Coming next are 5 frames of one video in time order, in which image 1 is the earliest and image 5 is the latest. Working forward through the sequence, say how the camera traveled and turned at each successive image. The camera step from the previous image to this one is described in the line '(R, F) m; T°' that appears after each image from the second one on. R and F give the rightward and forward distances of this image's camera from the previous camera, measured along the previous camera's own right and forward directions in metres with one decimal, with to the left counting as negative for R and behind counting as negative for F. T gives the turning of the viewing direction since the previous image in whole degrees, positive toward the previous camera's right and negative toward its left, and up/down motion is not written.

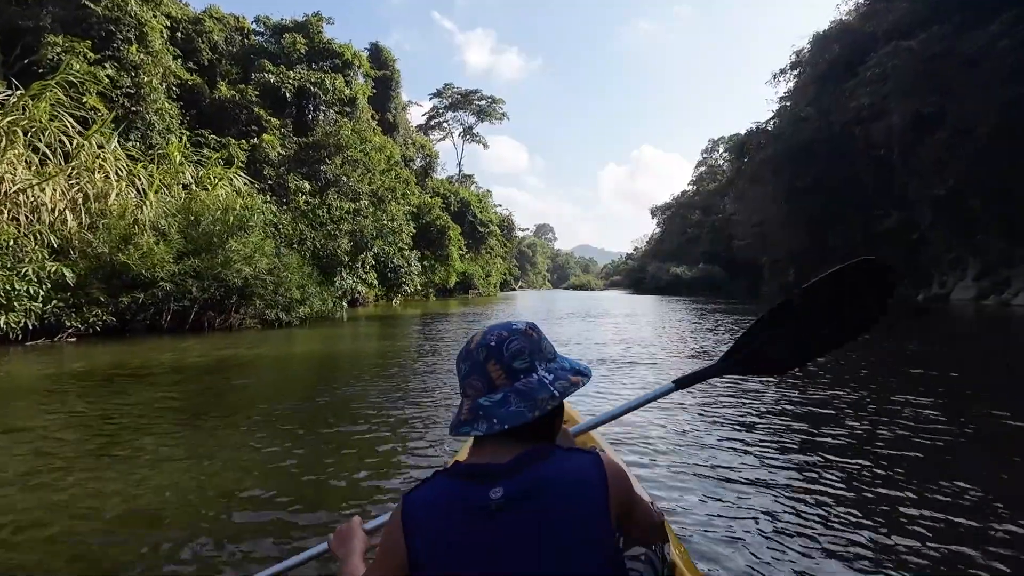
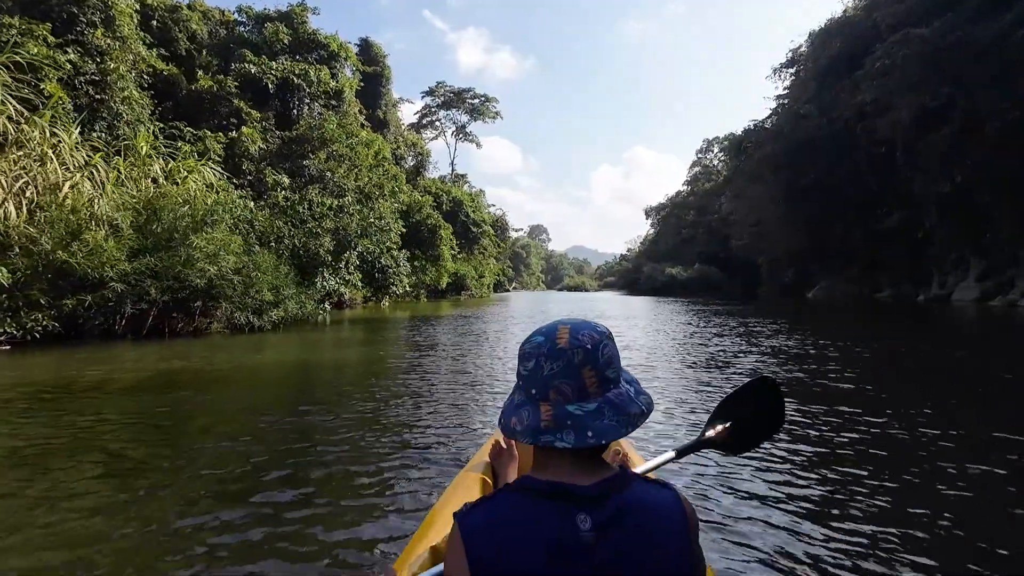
(0.0, +0.8) m; +1°
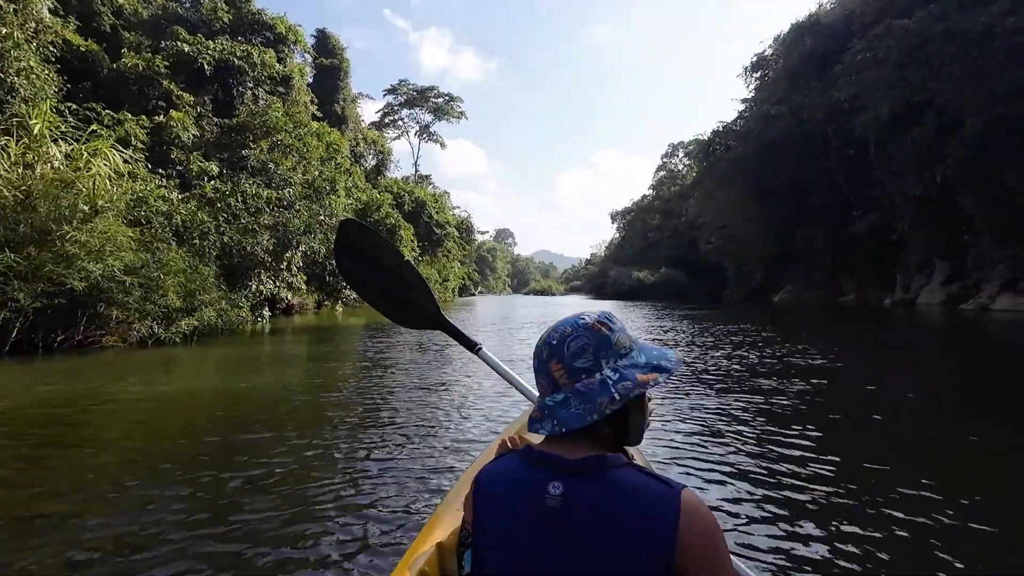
(0.0, +1.4) m; +4°
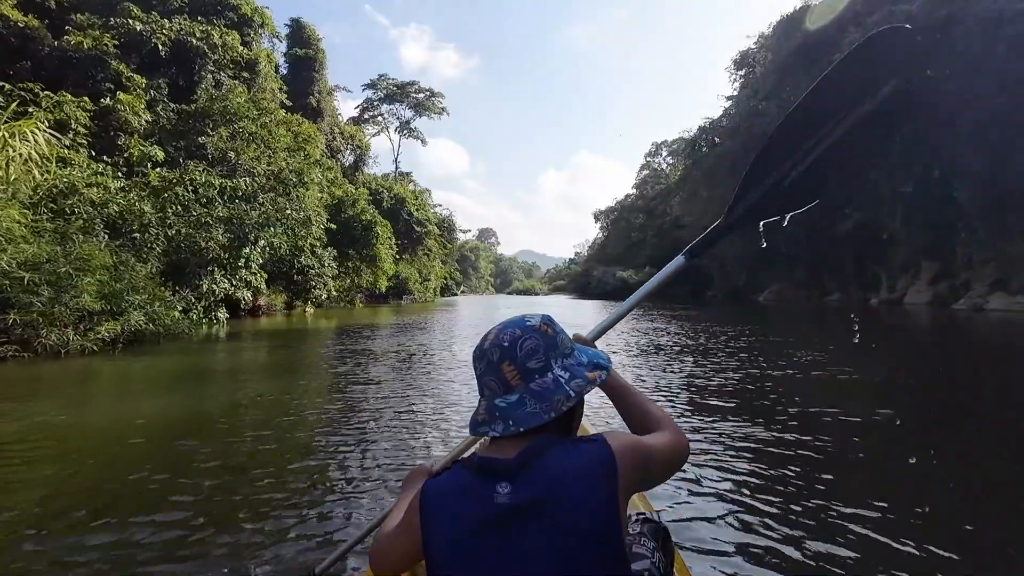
(0.0, +1.0) m; +2°
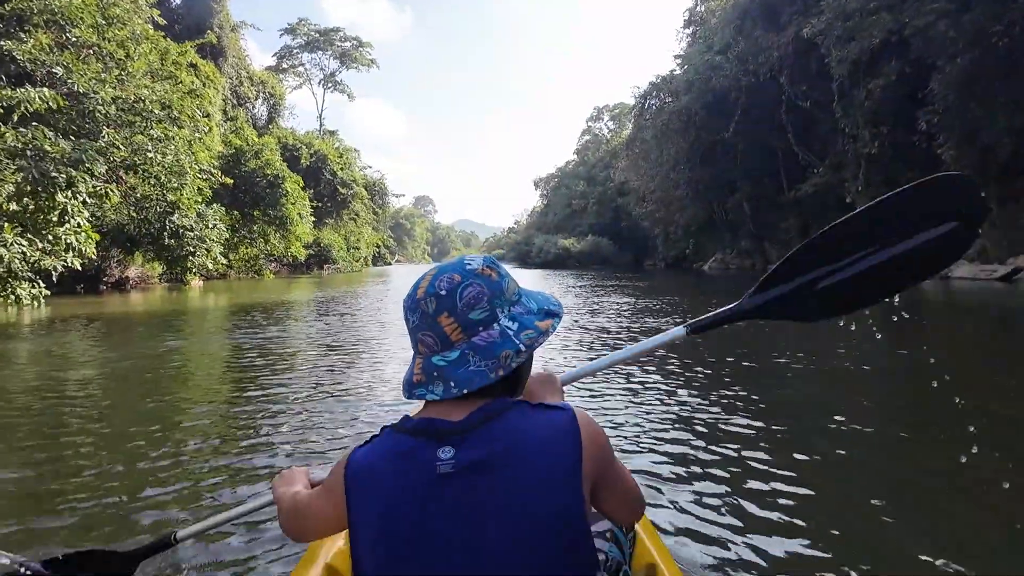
(0.0, +2.8) m; +6°
